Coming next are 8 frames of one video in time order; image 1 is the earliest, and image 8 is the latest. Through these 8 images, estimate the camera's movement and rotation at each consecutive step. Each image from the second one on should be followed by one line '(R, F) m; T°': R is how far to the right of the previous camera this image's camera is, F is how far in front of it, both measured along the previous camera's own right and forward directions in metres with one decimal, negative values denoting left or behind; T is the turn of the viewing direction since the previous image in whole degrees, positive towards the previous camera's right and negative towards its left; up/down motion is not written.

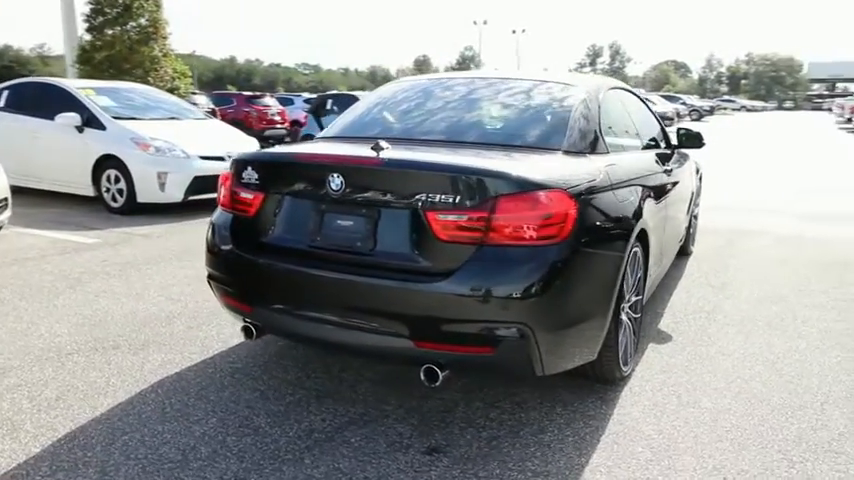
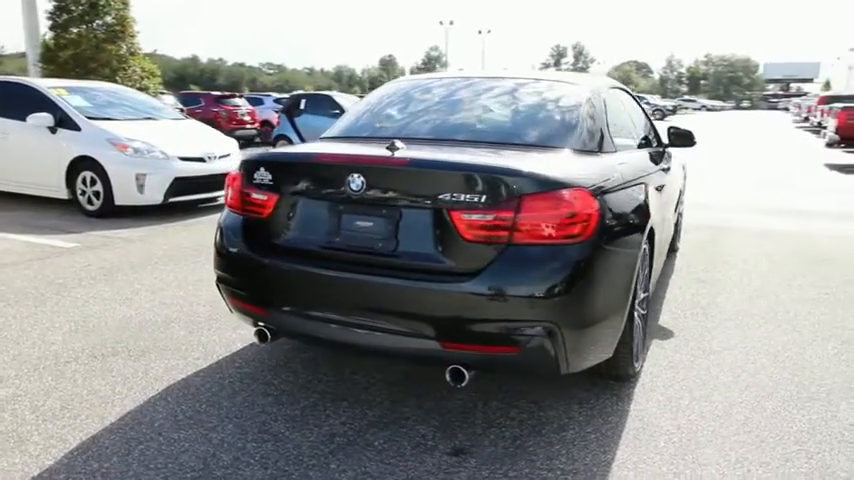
(-0.3, 0.0) m; +3°
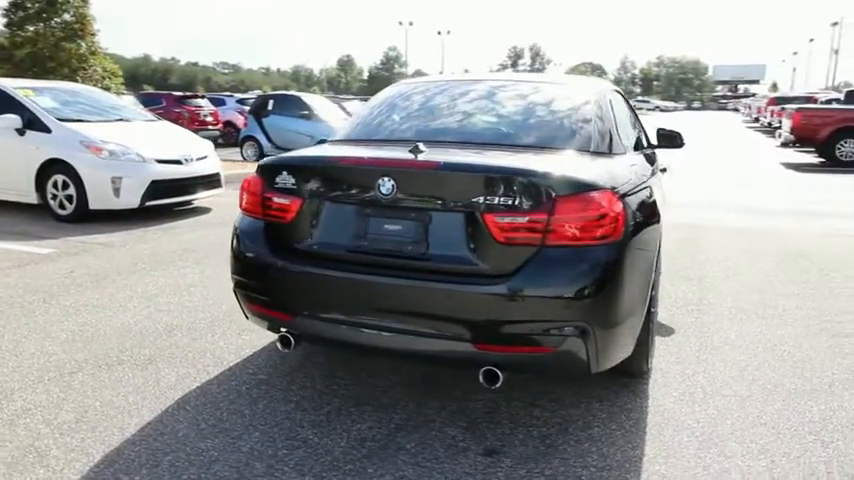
(-0.3, 0.0) m; +4°
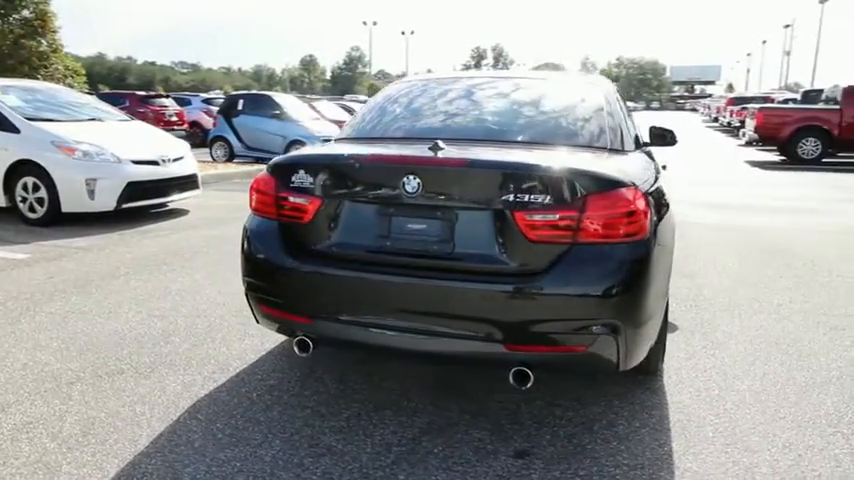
(-0.3, +0.1) m; +3°
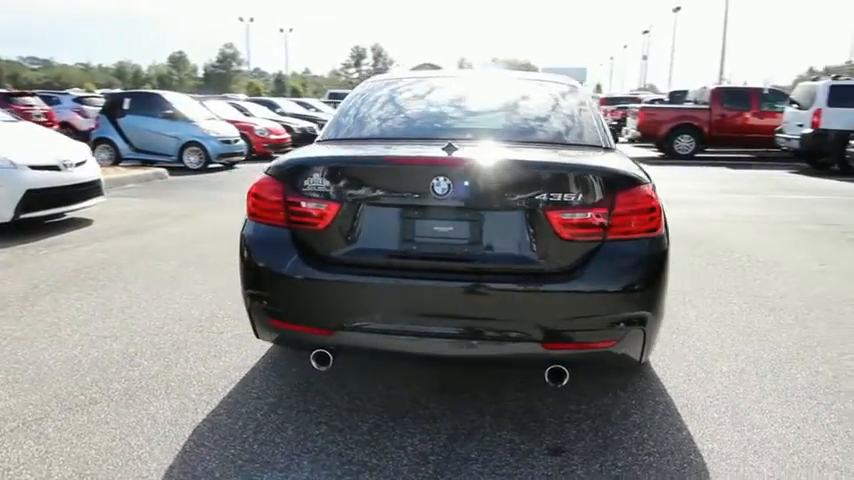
(-0.6, +0.1) m; +10°
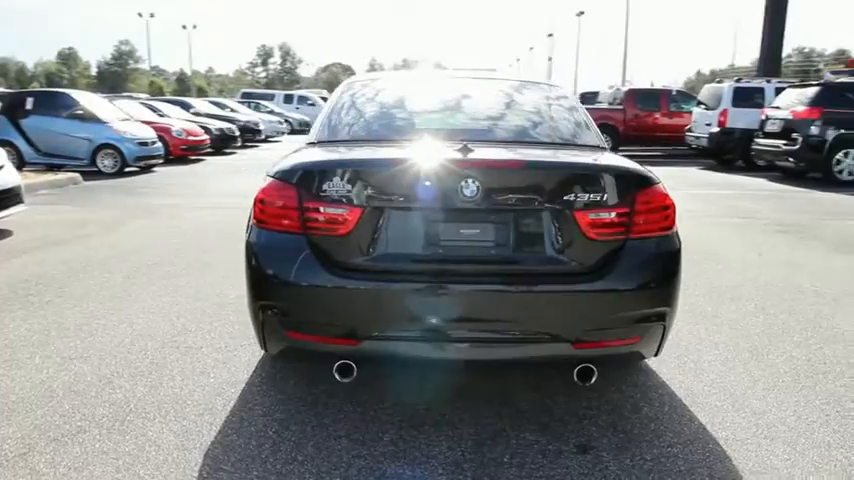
(-0.5, +0.1) m; +8°
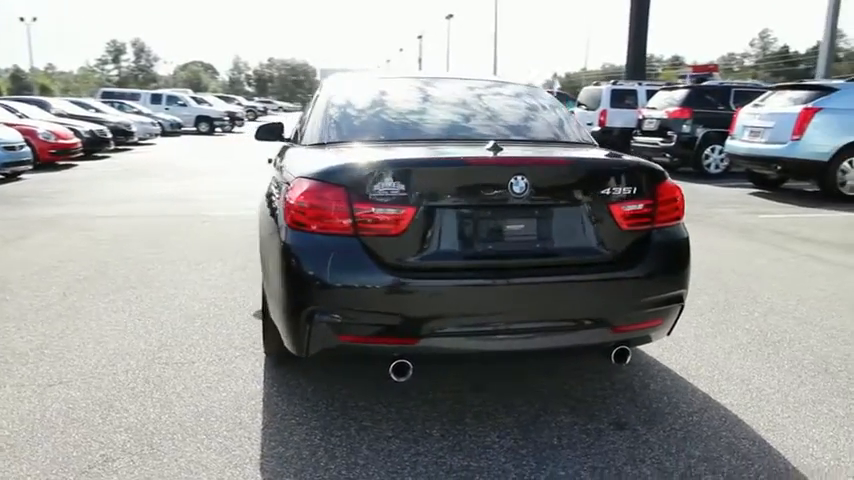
(-0.8, 0.0) m; +11°
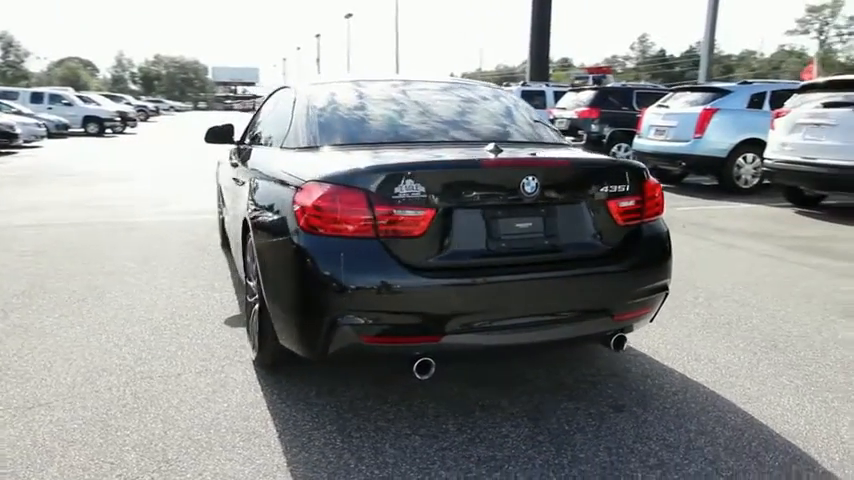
(-0.5, 0.0) m; +9°
